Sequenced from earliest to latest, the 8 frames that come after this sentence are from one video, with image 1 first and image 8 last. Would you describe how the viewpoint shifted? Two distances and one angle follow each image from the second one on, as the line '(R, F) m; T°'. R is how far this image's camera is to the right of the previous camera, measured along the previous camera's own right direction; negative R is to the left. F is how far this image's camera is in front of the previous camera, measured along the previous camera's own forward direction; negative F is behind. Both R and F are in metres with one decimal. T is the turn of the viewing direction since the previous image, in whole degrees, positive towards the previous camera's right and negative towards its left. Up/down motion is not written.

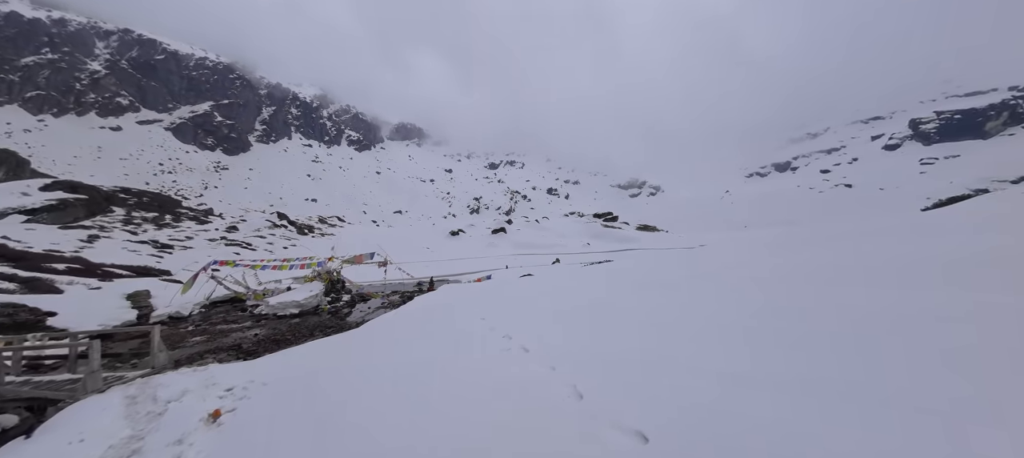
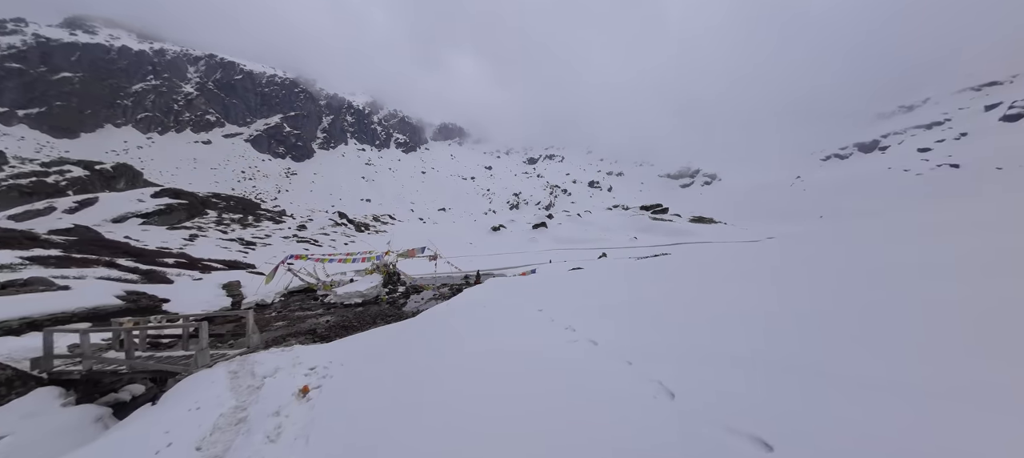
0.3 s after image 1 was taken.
(-0.2, +0.1) m; -8°
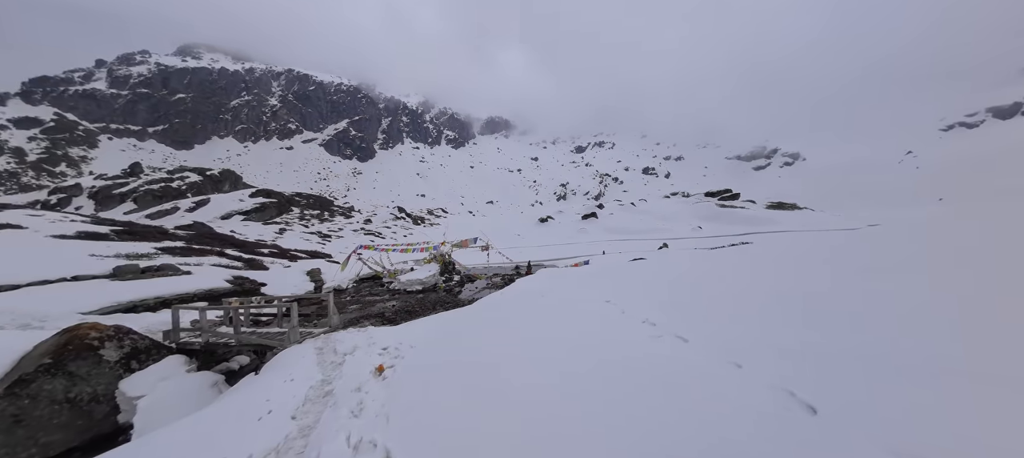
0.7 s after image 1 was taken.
(-0.2, +0.2) m; -9°
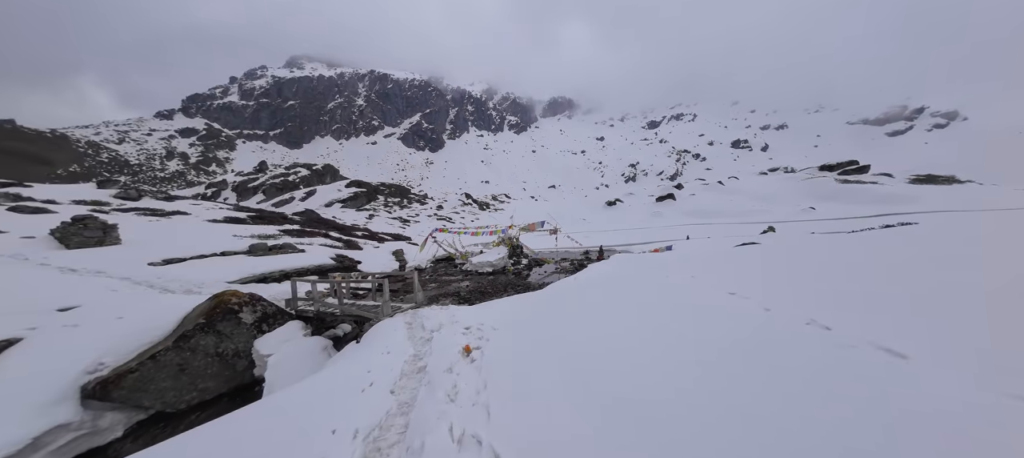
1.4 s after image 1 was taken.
(-0.3, +0.3) m; -12°
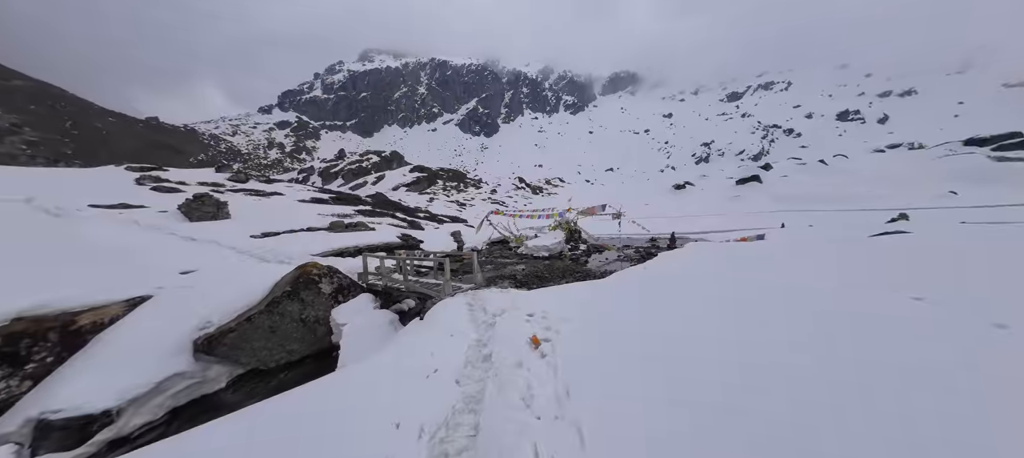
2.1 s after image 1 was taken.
(-0.2, +0.4) m; -10°
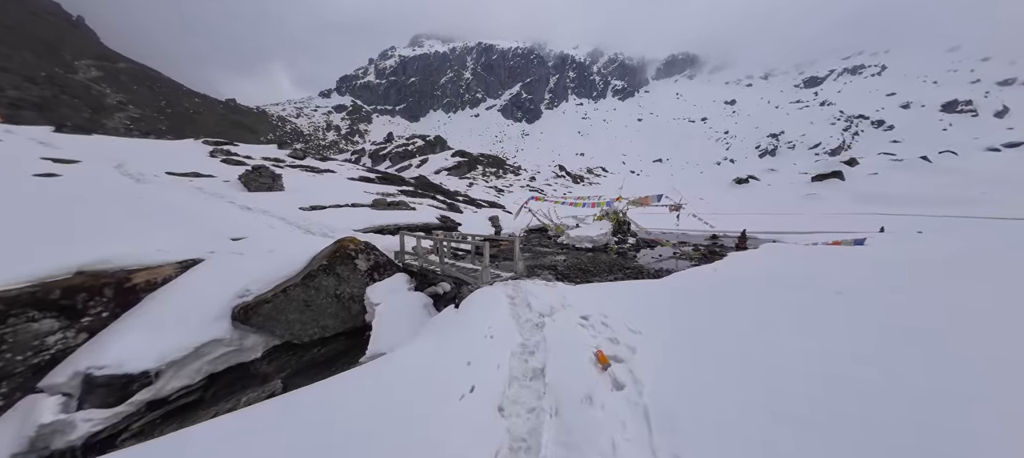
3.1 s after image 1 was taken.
(-0.2, +0.7) m; -7°
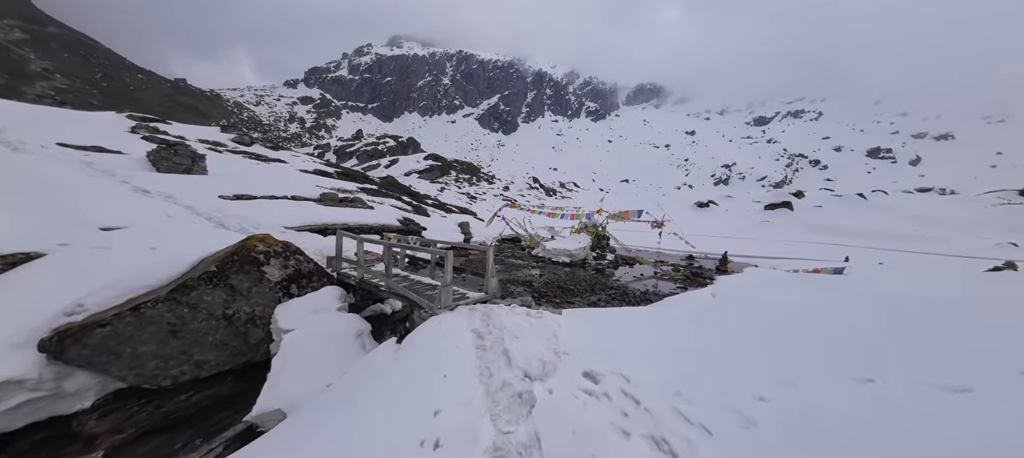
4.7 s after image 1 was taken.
(0.0, +1.4) m; +6°
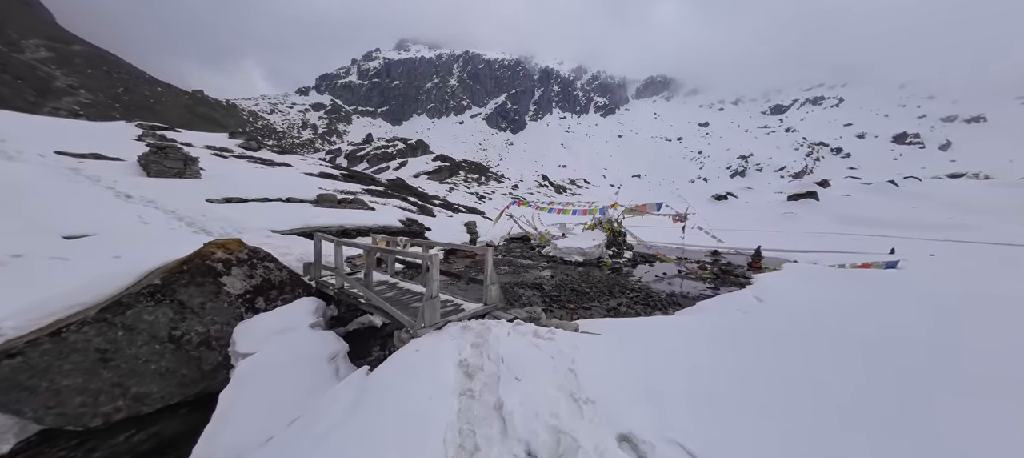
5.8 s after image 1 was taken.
(+0.1, +0.8) m; -2°
